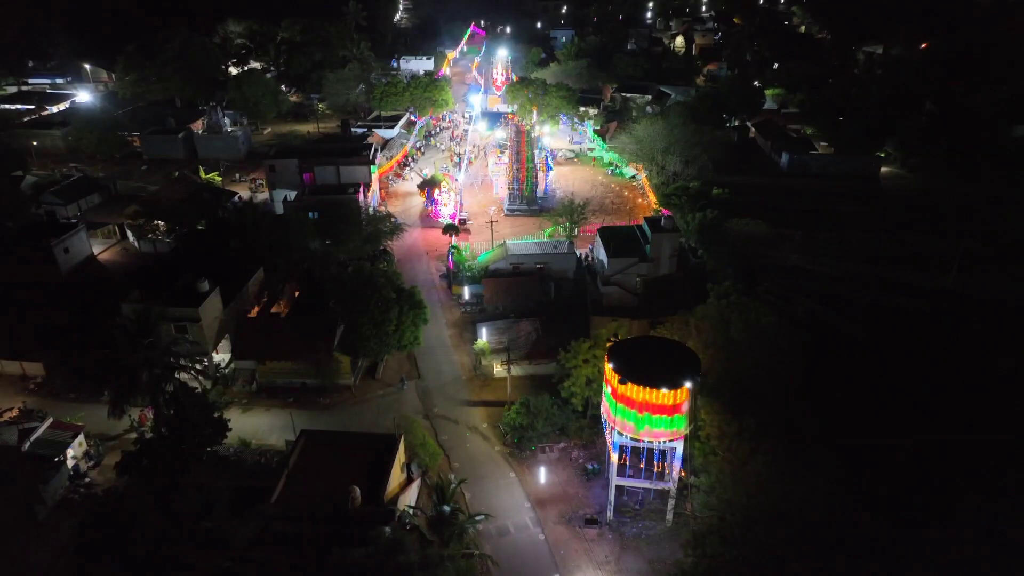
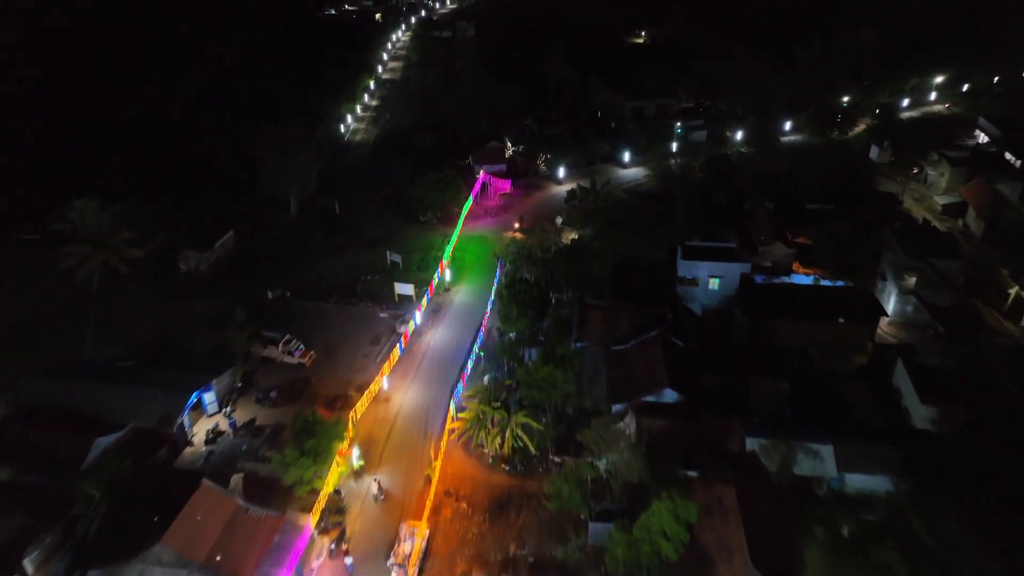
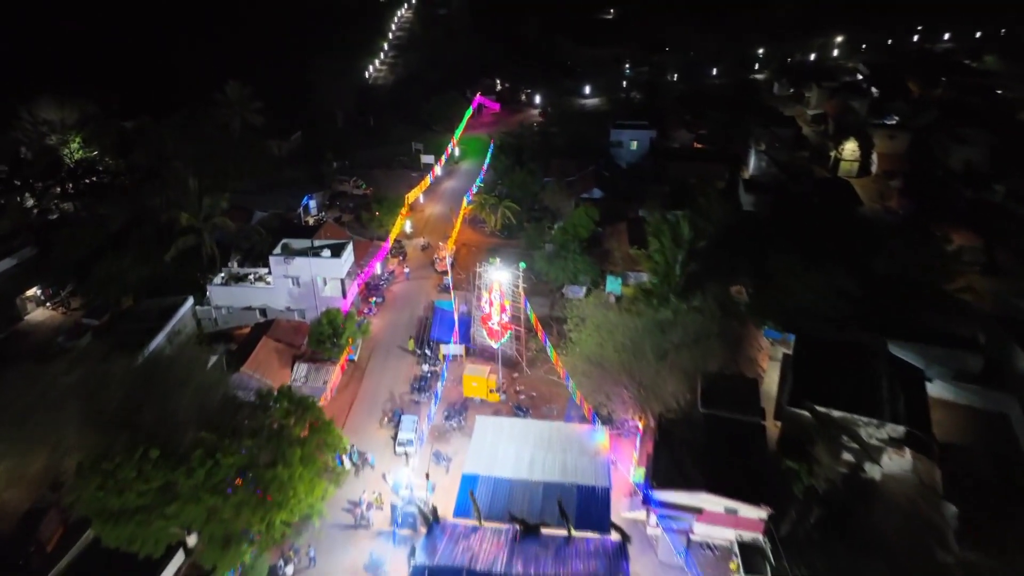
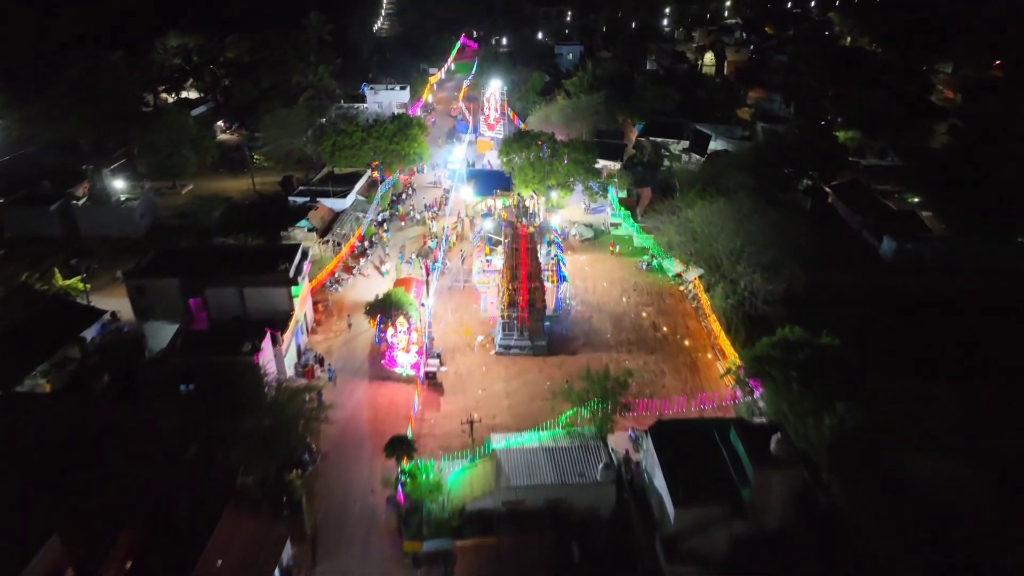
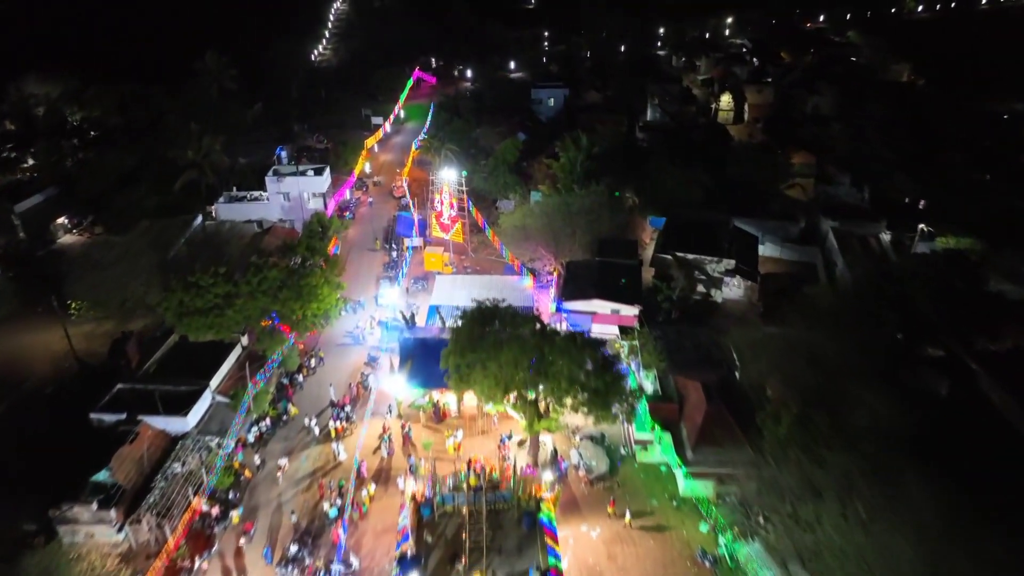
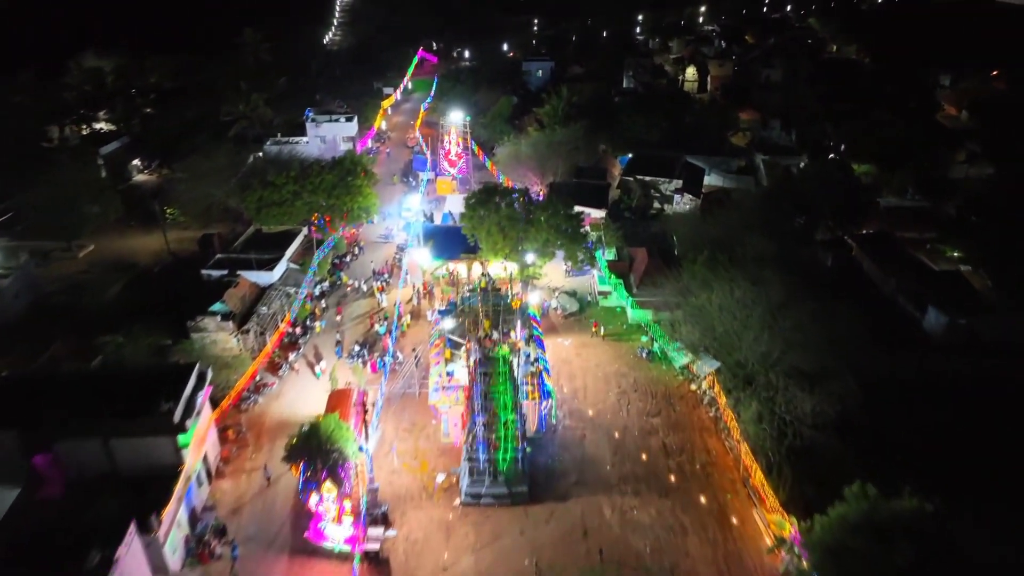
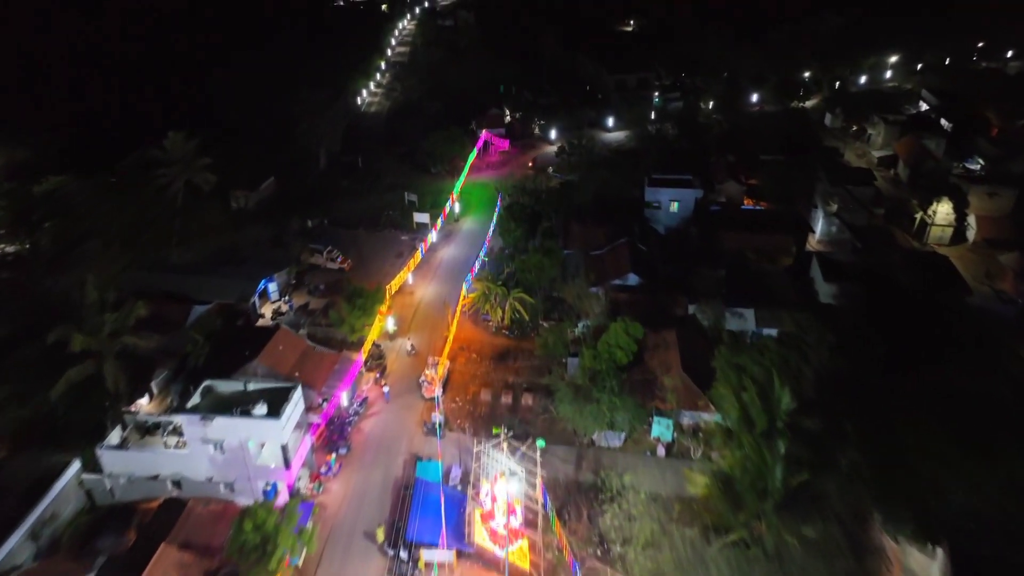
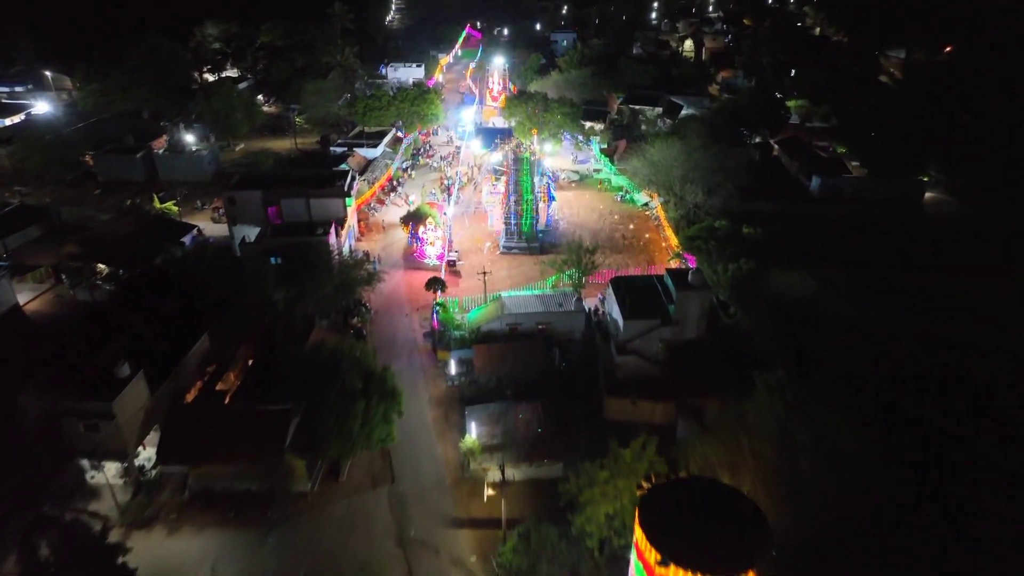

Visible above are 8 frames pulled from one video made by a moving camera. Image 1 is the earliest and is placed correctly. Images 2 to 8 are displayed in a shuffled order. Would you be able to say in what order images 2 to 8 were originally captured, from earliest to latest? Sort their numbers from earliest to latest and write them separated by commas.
8, 4, 6, 5, 3, 7, 2
